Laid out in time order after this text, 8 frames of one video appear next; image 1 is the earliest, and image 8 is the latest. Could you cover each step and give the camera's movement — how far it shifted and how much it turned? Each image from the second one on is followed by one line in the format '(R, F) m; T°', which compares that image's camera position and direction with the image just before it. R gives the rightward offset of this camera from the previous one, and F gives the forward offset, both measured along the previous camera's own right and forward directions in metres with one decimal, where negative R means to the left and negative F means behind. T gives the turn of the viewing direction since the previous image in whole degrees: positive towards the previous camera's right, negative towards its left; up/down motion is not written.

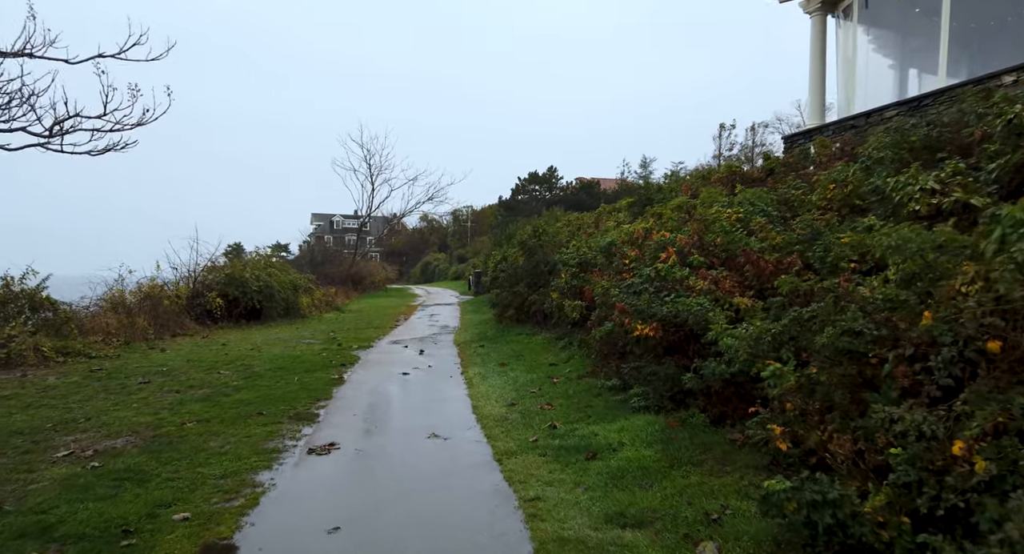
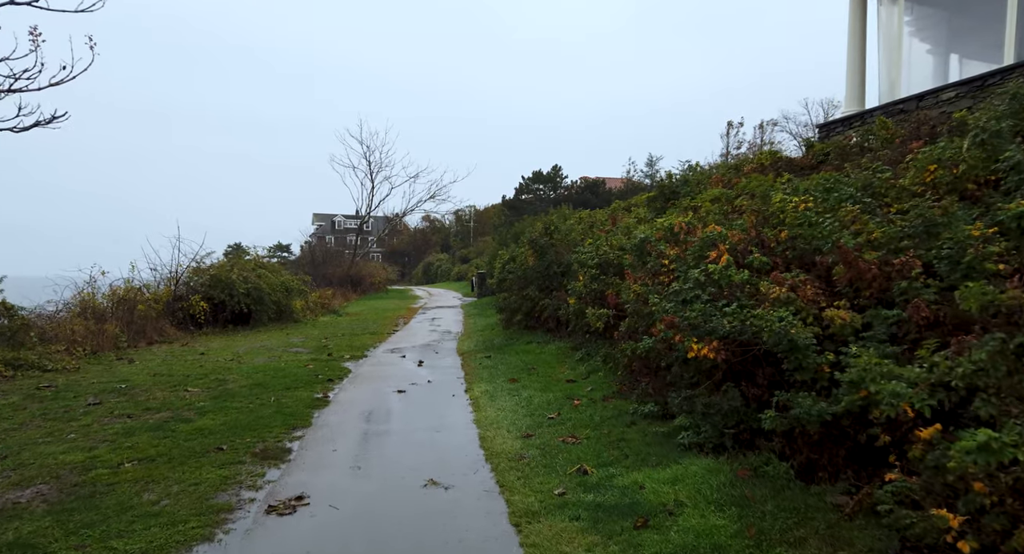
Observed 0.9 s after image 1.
(-0.1, +1.3) m; 0°
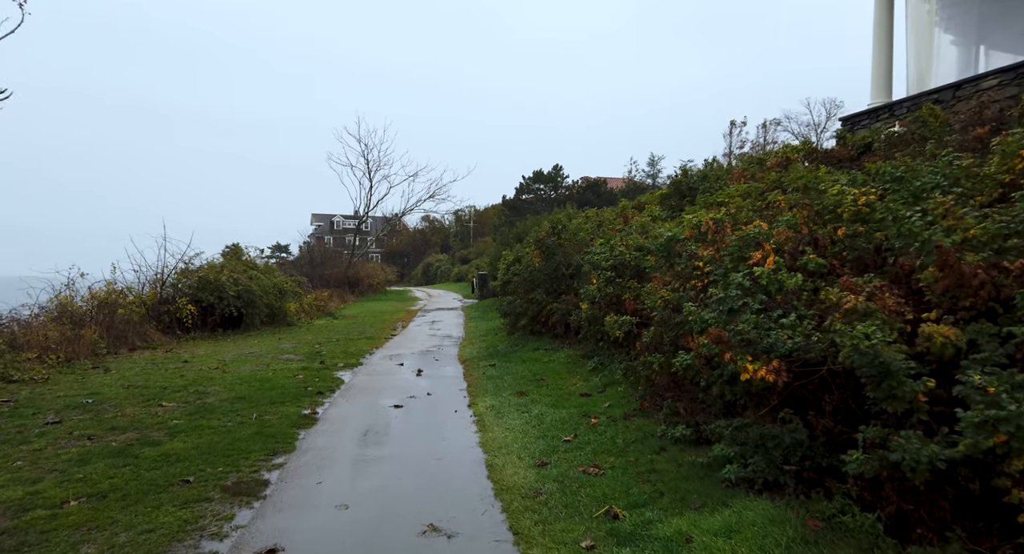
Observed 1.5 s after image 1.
(-0.1, +0.8) m; 0°
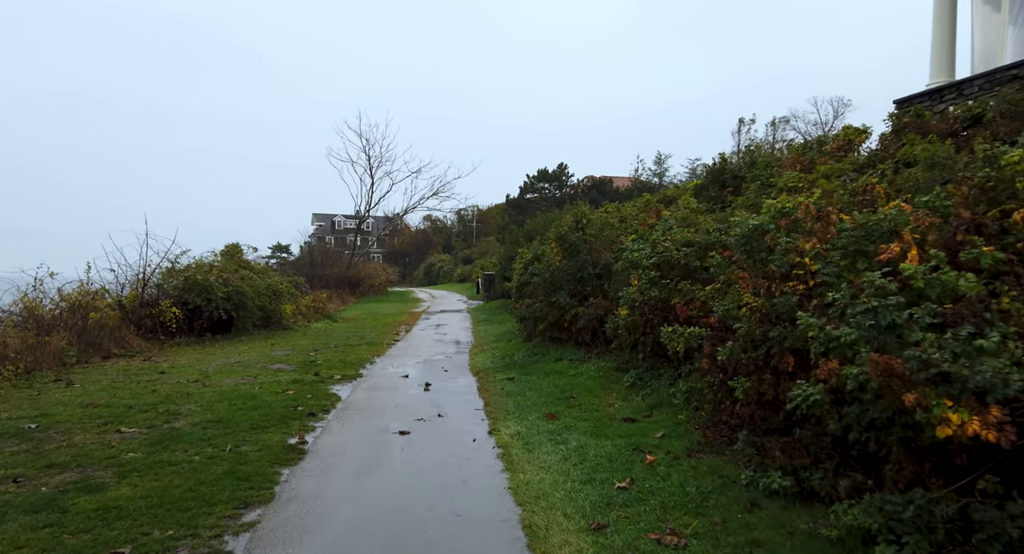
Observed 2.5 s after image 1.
(-0.3, +1.3) m; 0°
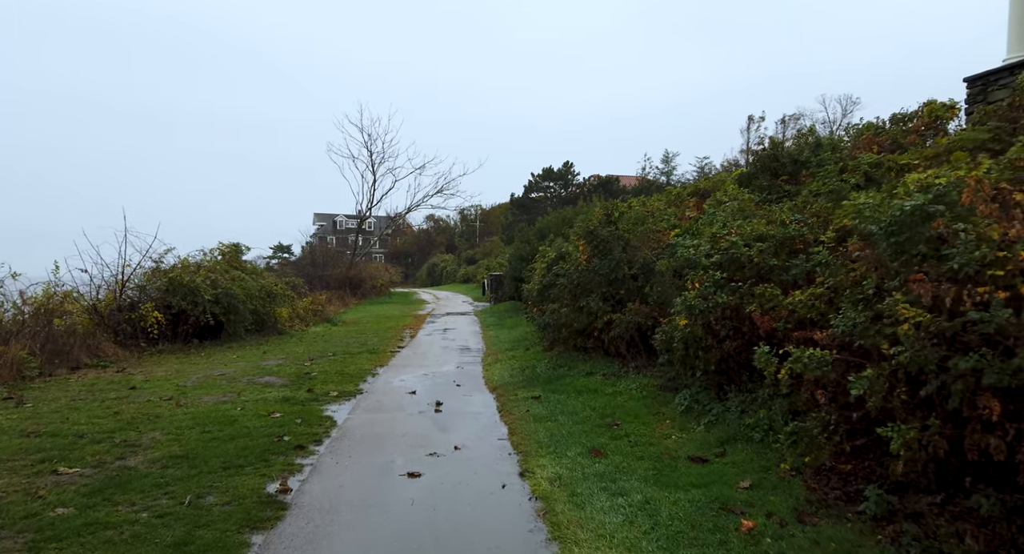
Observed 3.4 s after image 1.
(-0.3, +1.4) m; 0°
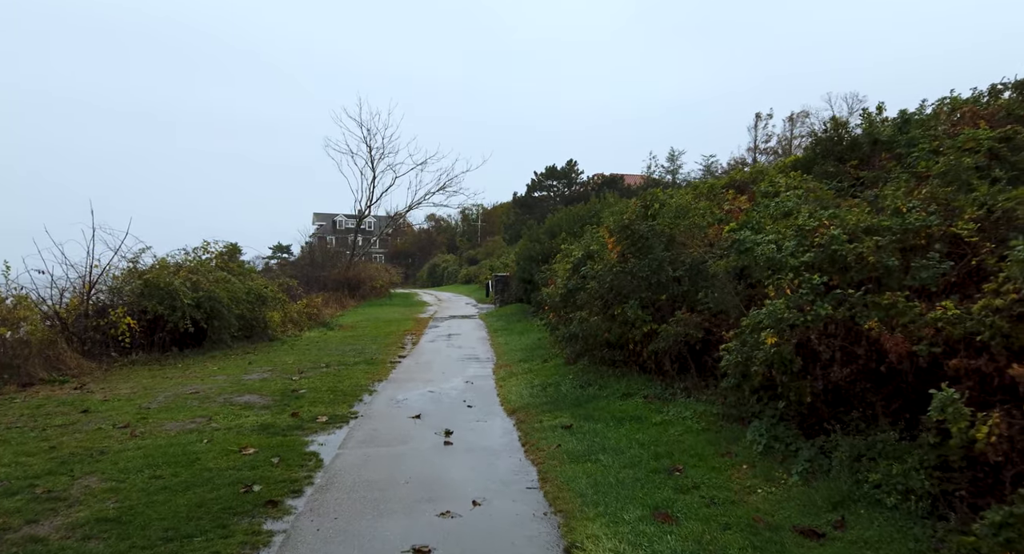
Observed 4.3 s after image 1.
(-0.3, +1.4) m; 0°
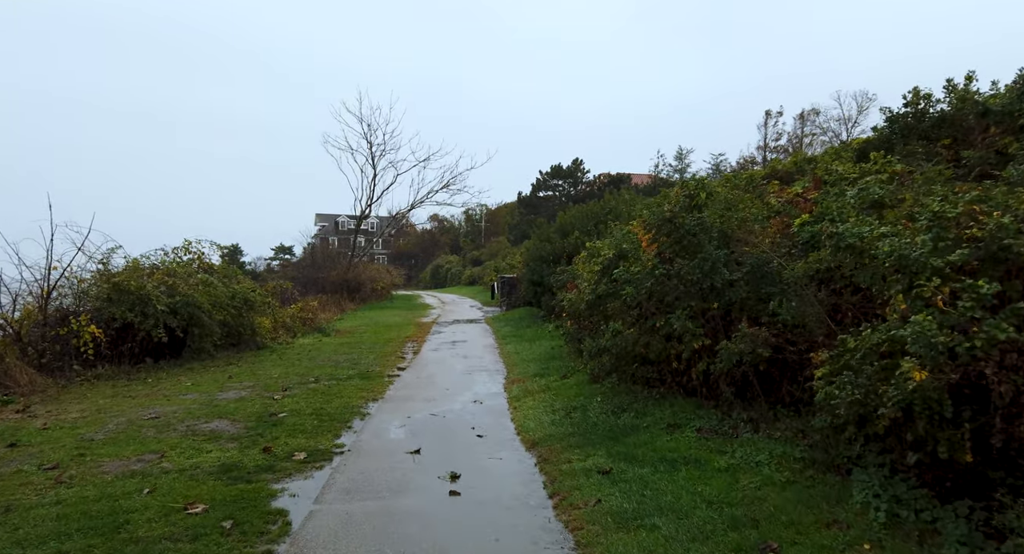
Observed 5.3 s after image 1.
(-0.2, +1.4) m; 0°
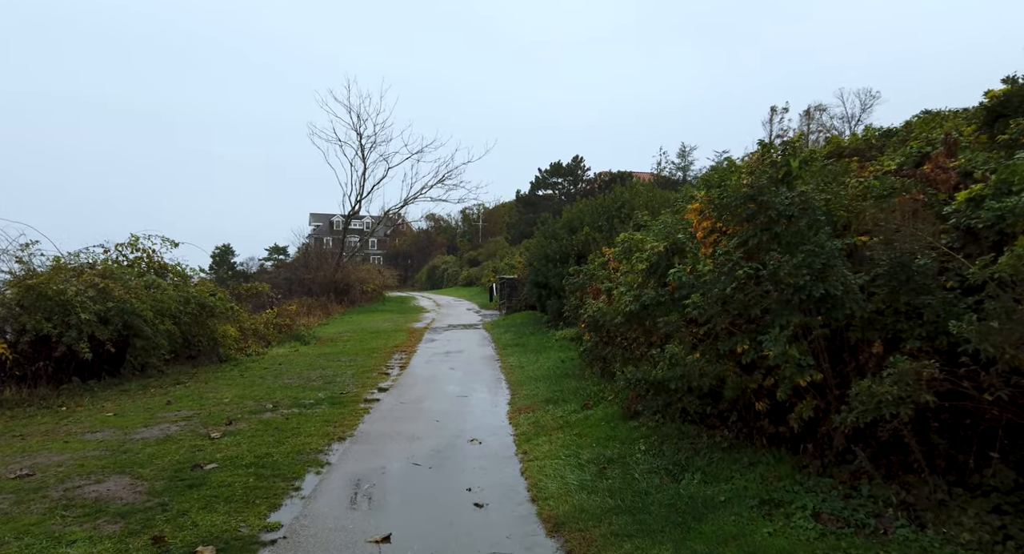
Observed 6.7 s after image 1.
(-0.1, +2.0) m; 0°
